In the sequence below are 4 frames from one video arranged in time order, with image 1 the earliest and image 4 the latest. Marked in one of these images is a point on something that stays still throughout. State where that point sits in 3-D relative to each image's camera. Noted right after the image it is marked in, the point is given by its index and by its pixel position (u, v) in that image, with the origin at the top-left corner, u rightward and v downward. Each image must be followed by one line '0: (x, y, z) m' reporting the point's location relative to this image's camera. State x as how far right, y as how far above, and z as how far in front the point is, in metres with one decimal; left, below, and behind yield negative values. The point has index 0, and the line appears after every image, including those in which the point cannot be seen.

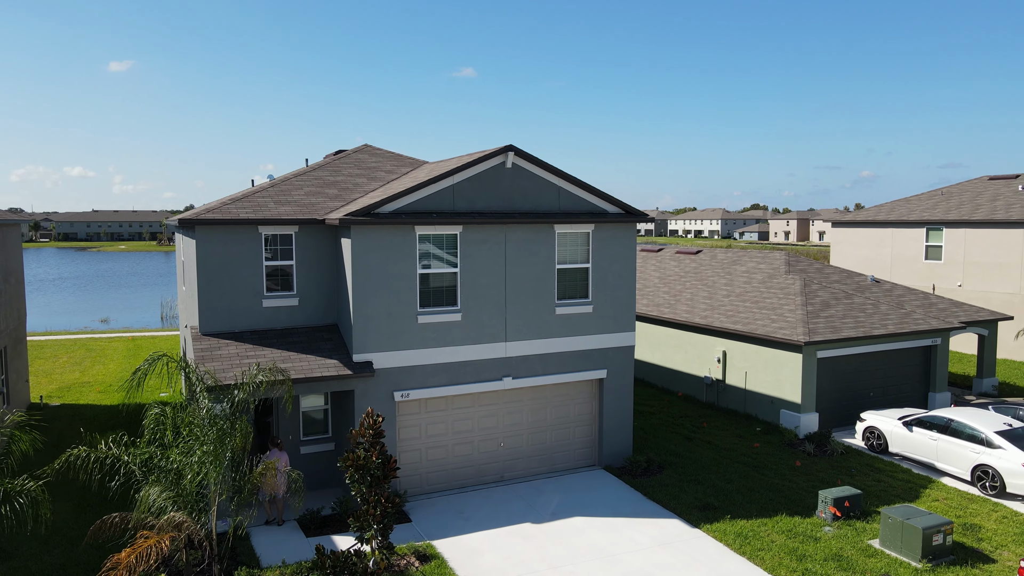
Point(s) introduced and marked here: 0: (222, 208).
0: (-5.0, +1.4, +12.8) m
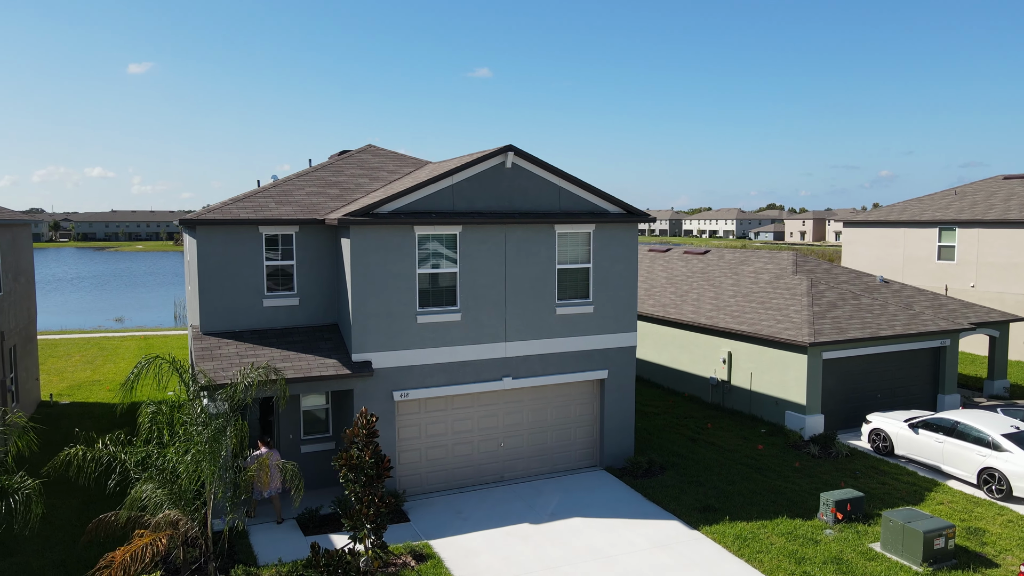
0: (-5.0, +1.4, +12.9) m
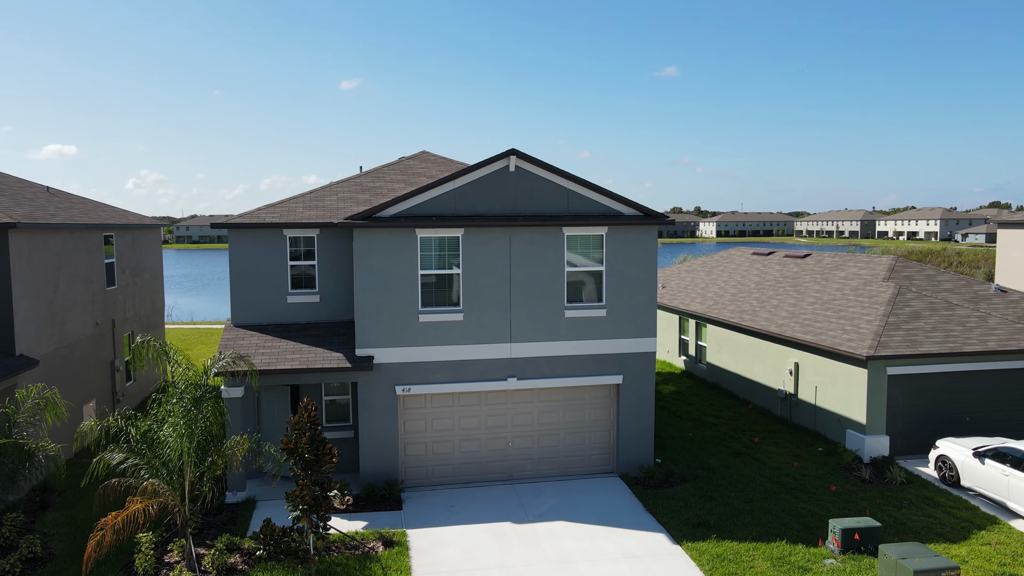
0: (-5.0, +1.4, +14.3) m
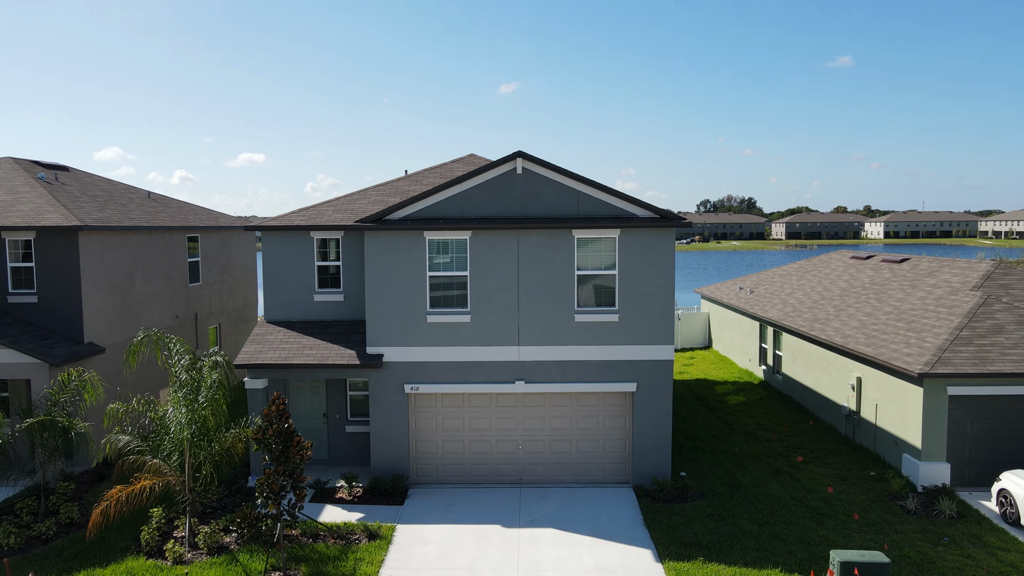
0: (-4.6, +1.5, +15.2) m
